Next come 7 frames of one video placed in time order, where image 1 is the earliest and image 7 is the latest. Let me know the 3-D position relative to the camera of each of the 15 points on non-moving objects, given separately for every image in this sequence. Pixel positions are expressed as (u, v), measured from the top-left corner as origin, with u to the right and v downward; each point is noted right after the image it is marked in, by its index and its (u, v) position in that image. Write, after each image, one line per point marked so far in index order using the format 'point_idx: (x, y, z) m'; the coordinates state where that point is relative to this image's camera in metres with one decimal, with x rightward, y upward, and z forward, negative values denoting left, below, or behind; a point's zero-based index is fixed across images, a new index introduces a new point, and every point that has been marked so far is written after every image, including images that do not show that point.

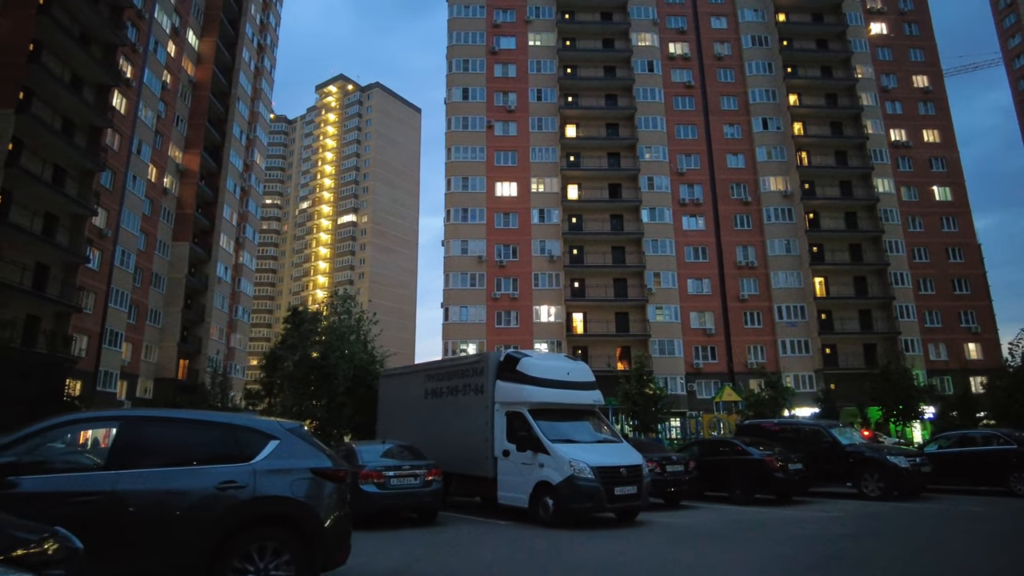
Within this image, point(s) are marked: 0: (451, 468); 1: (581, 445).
0: (-1.1, -3.3, +11.3) m
1: (+1.1, -2.4, +9.5) m
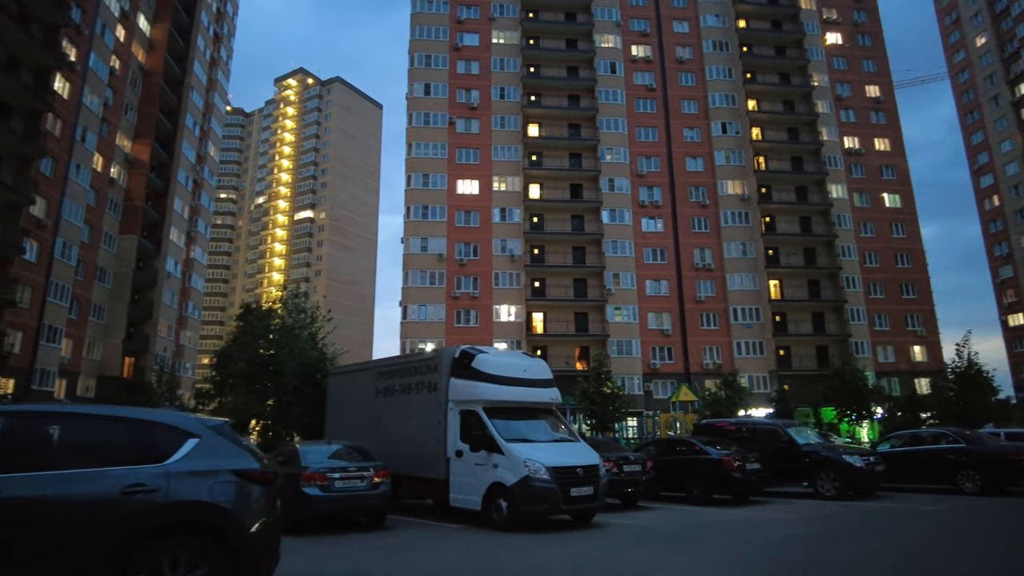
0: (-1.9, -3.2, +10.8) m
1: (+0.4, -2.3, +9.1) m
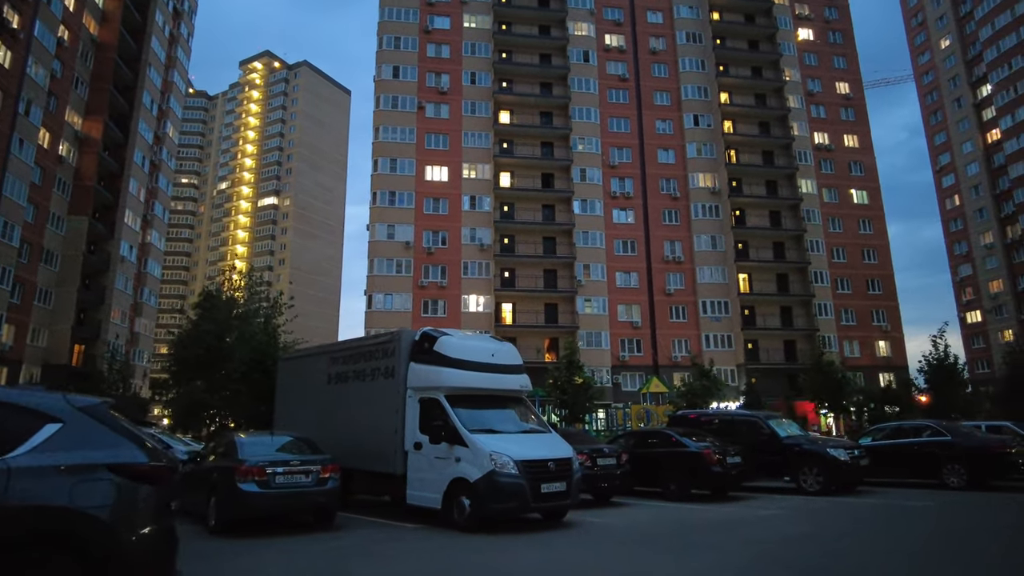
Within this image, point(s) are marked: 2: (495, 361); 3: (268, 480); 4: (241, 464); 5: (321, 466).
0: (-2.5, -2.8, +9.8) m
1: (-0.1, -2.0, +8.3) m
2: (-0.3, -1.1, +9.3) m
3: (-3.0, -2.4, +7.7) m
4: (-3.4, -2.2, +7.8) m
5: (-2.5, -2.3, +8.1) m
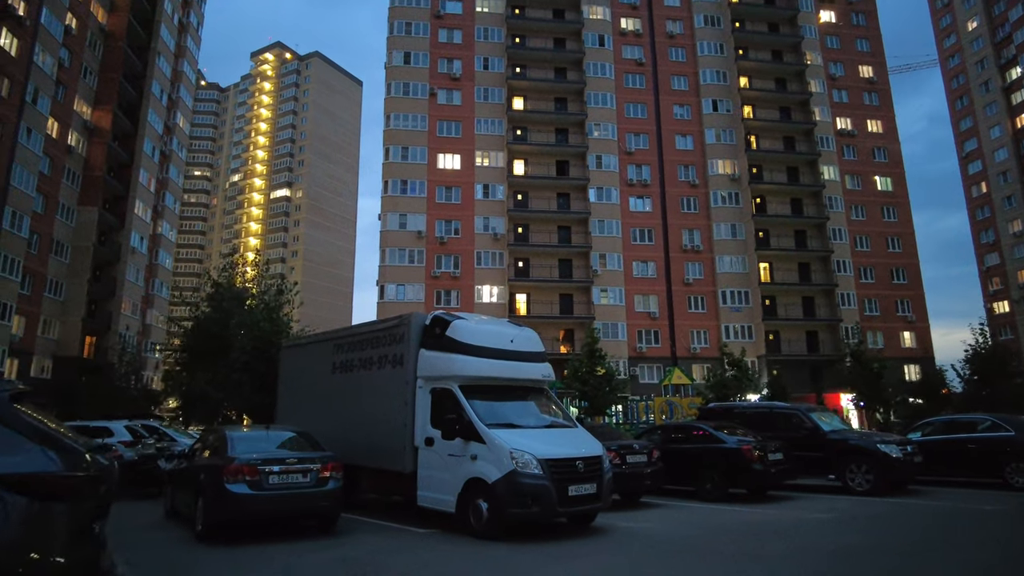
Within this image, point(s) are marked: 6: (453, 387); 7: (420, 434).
0: (-2.2, -2.5, +9.0) m
1: (+0.2, -1.7, +7.4) m
2: (0.0, -0.8, +8.4) m
3: (-2.8, -2.1, +6.8) m
4: (-3.2, -2.0, +7.0) m
5: (-2.2, -2.1, +7.3) m
6: (-0.7, -1.2, +7.8) m
7: (-1.2, -1.9, +8.1) m
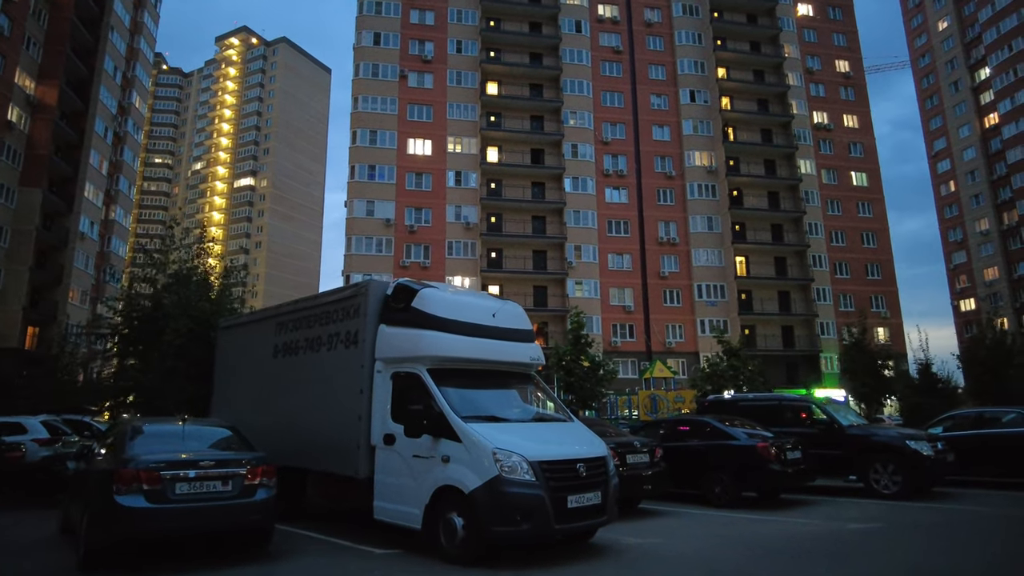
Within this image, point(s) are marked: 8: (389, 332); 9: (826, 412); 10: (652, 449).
0: (-2.4, -2.1, +7.3) m
1: (0.0, -1.3, +5.9) m
2: (-0.2, -0.4, +6.9) m
3: (-2.9, -1.7, +5.2) m
4: (-3.3, -1.5, +5.3) m
5: (-2.4, -1.7, +5.7) m
6: (-0.9, -0.8, +6.2) m
7: (-1.4, -1.5, +6.5) m
8: (-1.3, -0.5, +6.6) m
9: (+5.1, -2.0, +10.1) m
10: (+1.9, -2.2, +8.4) m
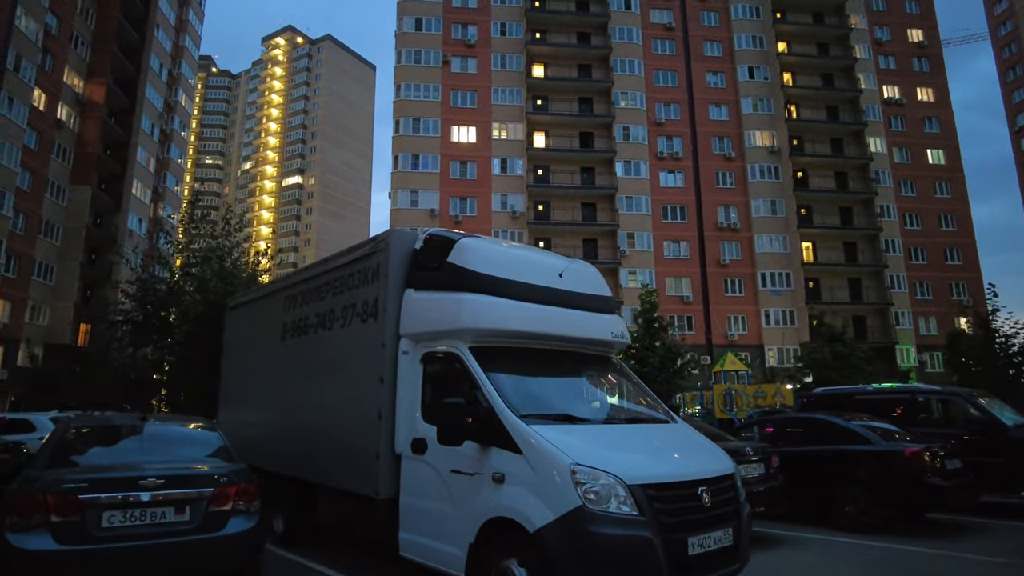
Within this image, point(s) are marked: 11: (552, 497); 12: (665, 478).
0: (-1.8, -1.7, +5.7) m
1: (+0.5, -0.9, +4.0) m
2: (+0.4, 0.0, +5.1) m
3: (-2.4, -1.4, +3.6) m
4: (-2.8, -1.2, +3.7) m
5: (-1.9, -1.3, +4.0) m
6: (-0.4, -0.5, +4.5) m
7: (-0.8, -1.1, +4.7) m
8: (-0.7, -0.1, +4.9) m
9: (+5.9, -1.5, +7.9) m
10: (+2.6, -1.7, +6.4) m
11: (+0.2, -1.2, +3.5) m
12: (+0.9, -1.1, +3.6) m
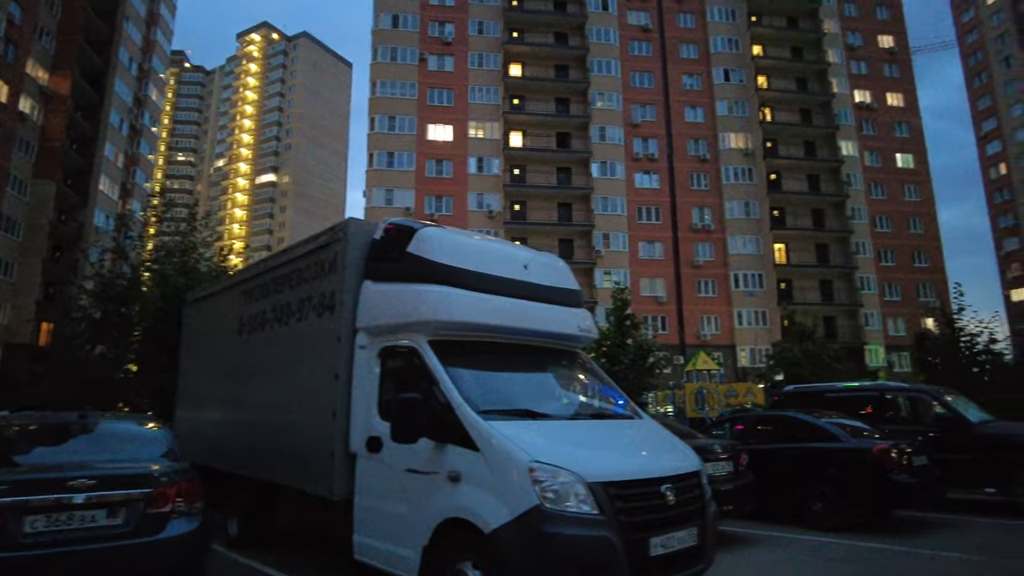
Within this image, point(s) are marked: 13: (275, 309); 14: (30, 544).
0: (-2.1, -1.6, +5.4) m
1: (+0.3, -0.9, +3.9) m
2: (+0.1, +0.1, +4.9) m
3: (-2.7, -1.3, +3.3) m
4: (-3.1, -1.1, +3.5) m
5: (-2.1, -1.2, +3.8) m
6: (-0.6, -0.4, +4.3) m
7: (-1.1, -1.0, +4.5) m
8: (-1.0, 0.0, +4.7) m
9: (+5.5, -1.5, +7.9) m
10: (+2.2, -1.7, +6.3) m
11: (0.0, -1.1, +3.3) m
12: (+0.6, -1.0, +3.5) m
13: (-2.2, -0.2, +5.8) m
14: (-2.6, -1.4, +3.4) m
